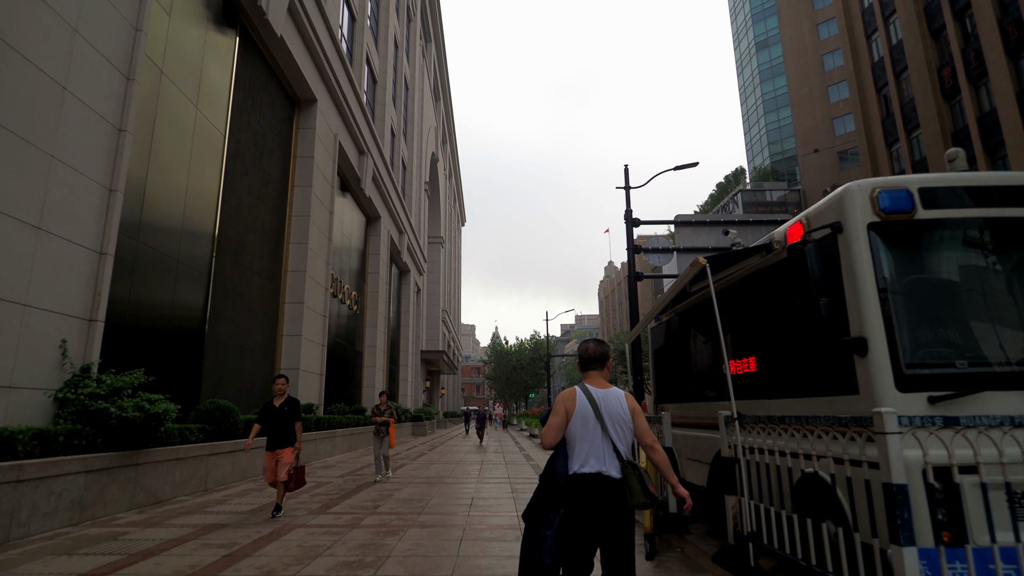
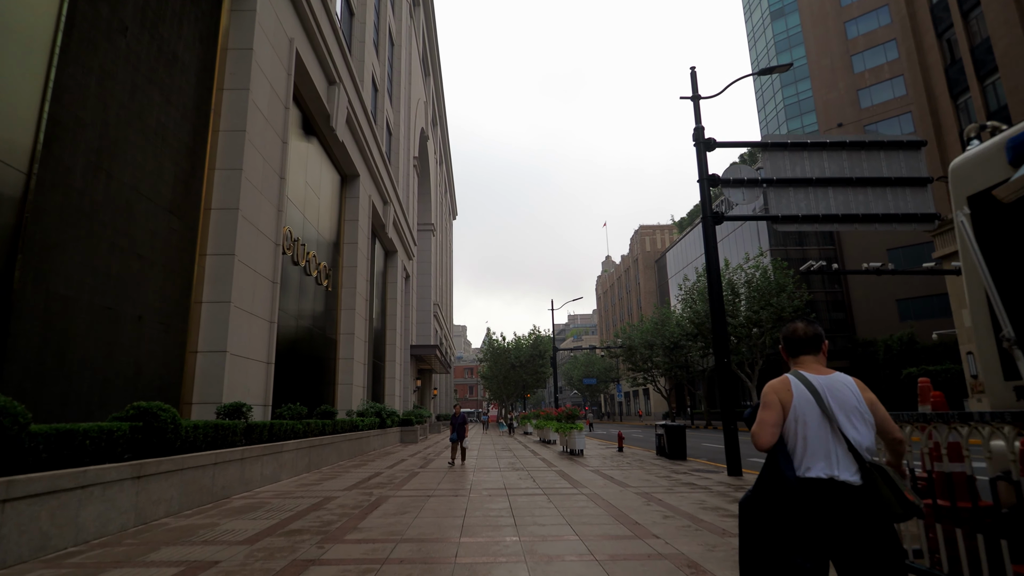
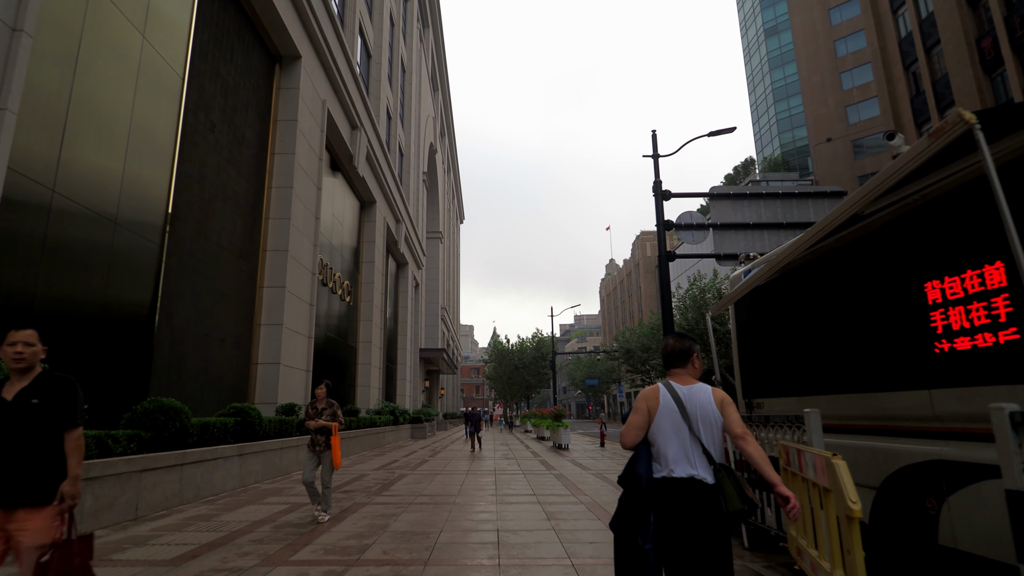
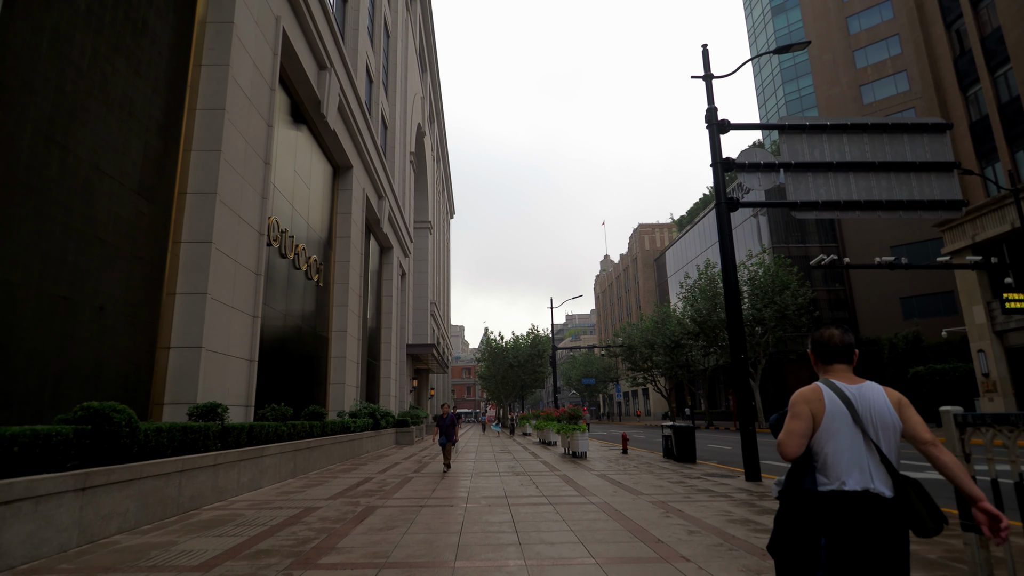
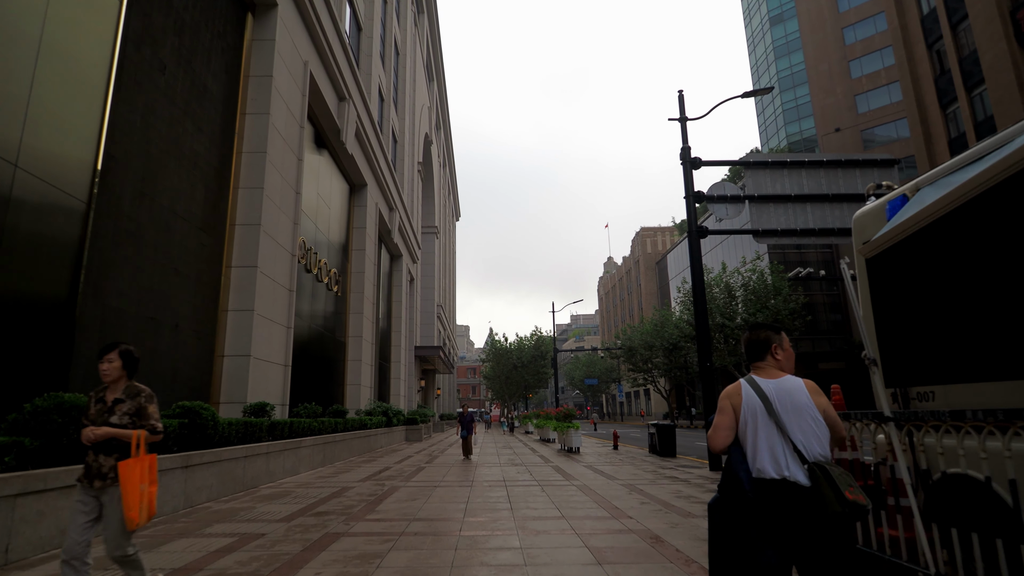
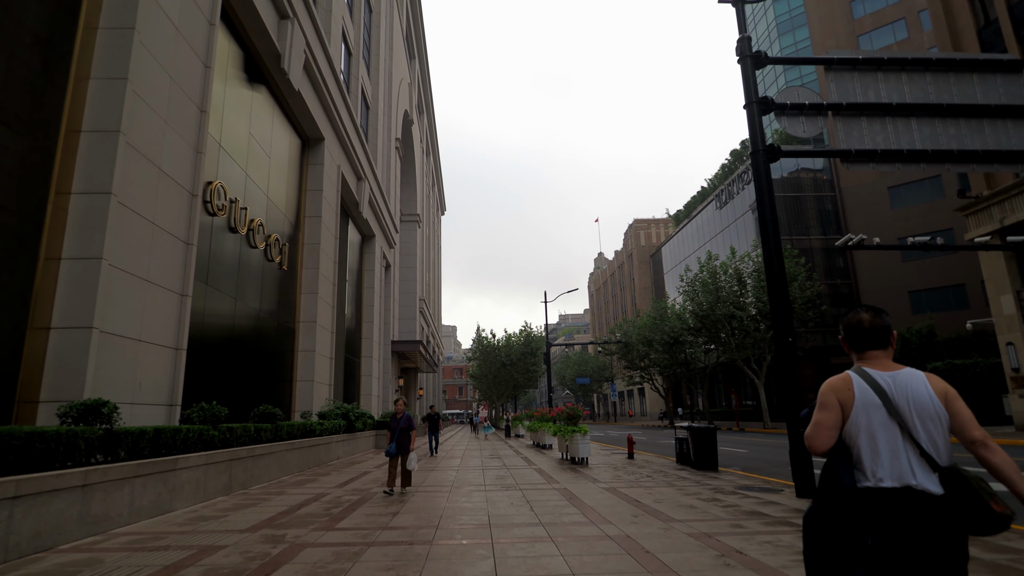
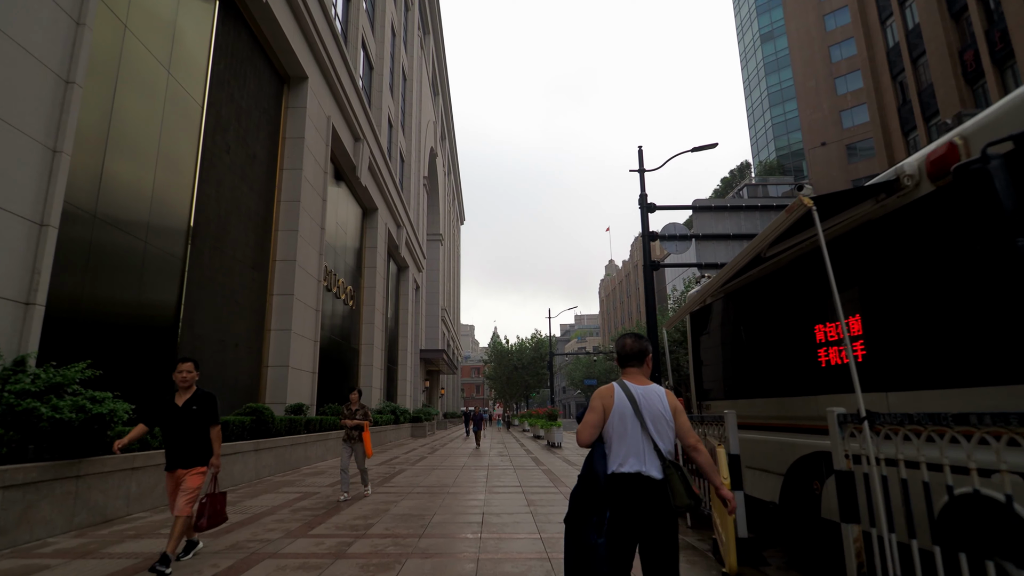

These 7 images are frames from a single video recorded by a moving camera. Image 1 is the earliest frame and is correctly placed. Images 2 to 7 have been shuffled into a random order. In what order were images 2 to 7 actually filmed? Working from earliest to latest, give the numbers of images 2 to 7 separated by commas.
7, 3, 5, 2, 4, 6
